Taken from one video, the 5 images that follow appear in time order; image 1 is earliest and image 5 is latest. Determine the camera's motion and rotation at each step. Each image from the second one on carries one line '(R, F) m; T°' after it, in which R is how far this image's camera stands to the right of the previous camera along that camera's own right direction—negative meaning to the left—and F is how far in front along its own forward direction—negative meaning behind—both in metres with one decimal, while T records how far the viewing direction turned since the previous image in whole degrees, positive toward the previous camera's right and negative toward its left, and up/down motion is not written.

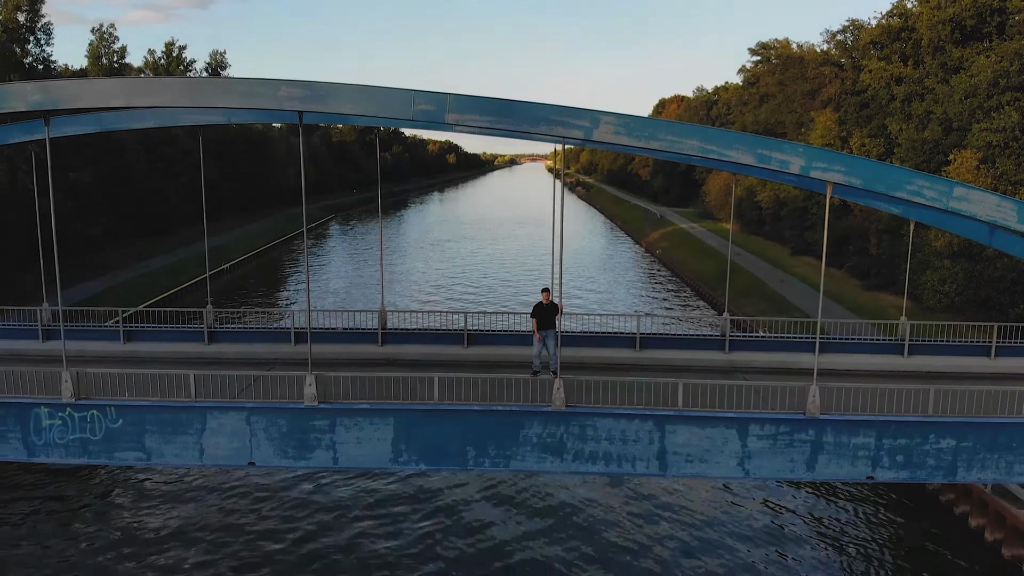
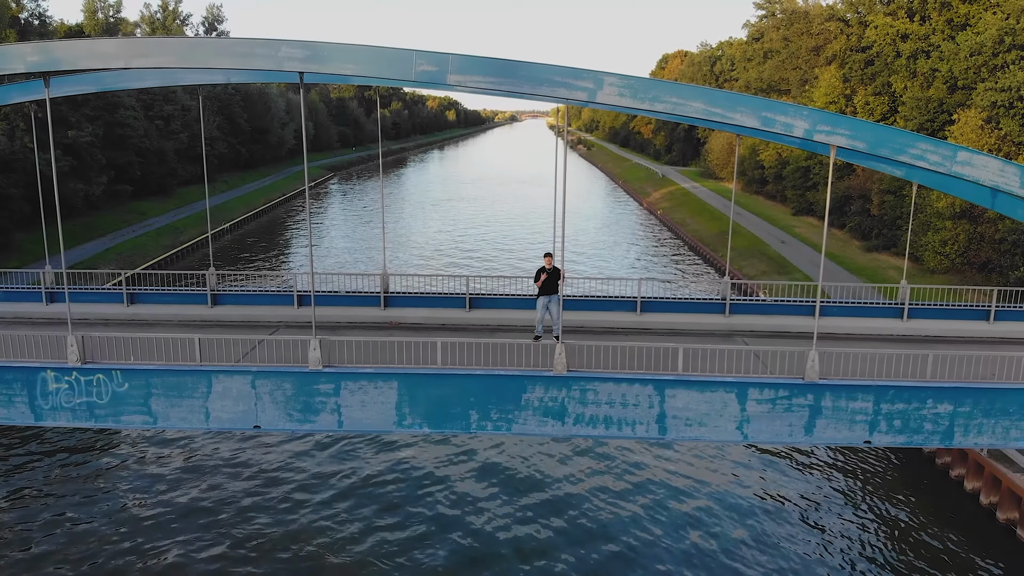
(0.0, 0.0) m; 0°
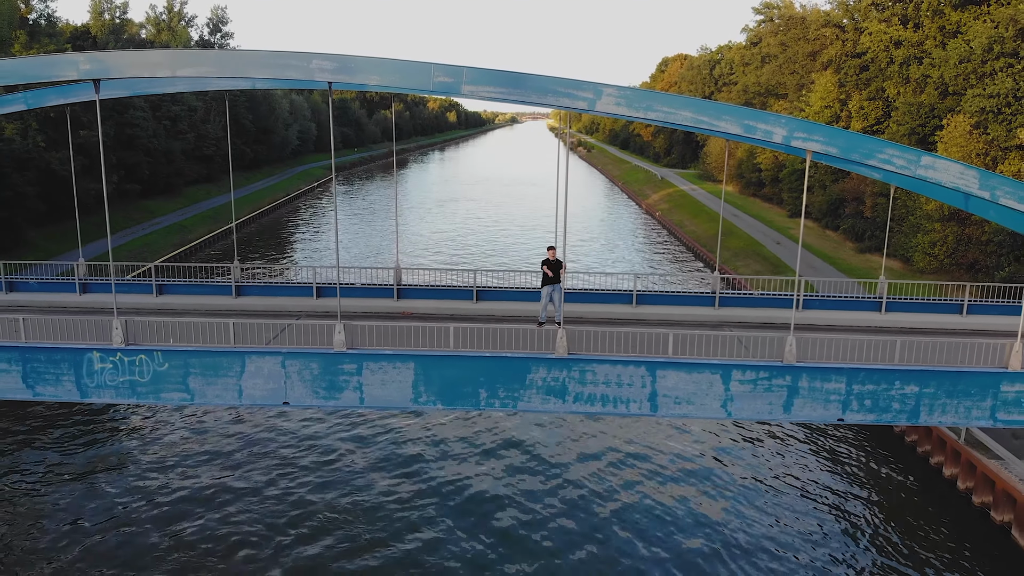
(-0.1, -1.2) m; 0°
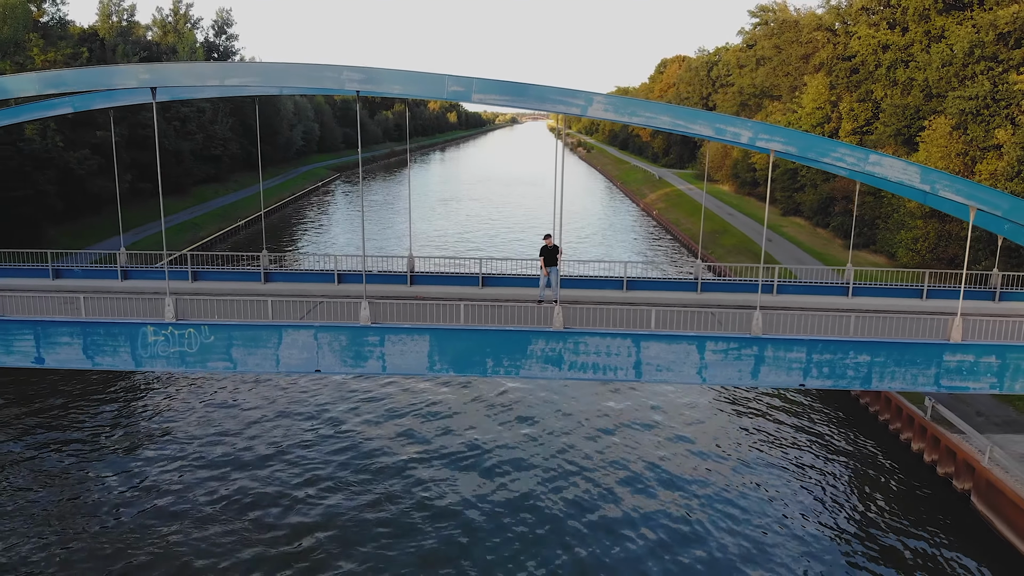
(-0.1, -1.9) m; 0°
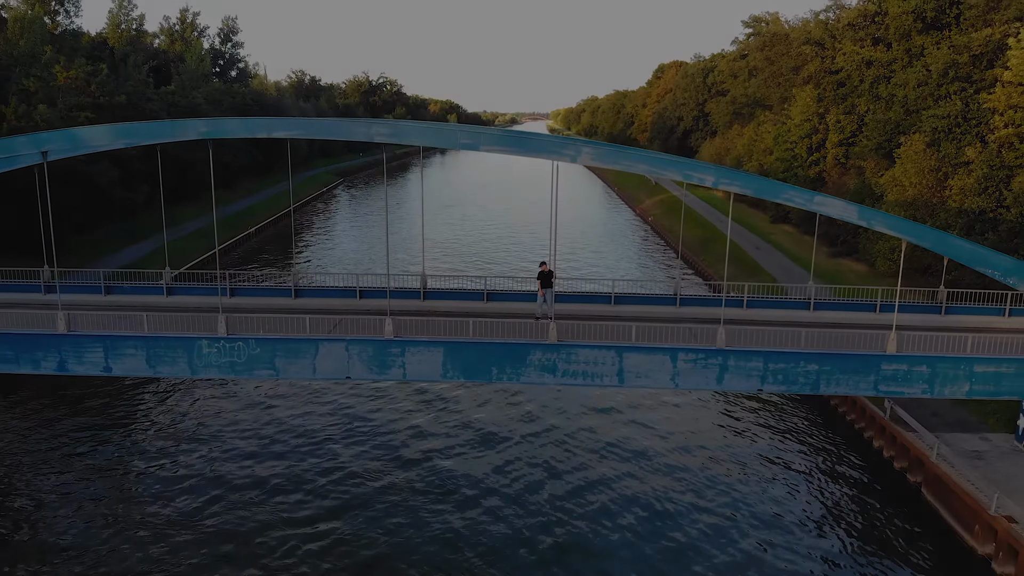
(0.0, -2.7) m; 0°
